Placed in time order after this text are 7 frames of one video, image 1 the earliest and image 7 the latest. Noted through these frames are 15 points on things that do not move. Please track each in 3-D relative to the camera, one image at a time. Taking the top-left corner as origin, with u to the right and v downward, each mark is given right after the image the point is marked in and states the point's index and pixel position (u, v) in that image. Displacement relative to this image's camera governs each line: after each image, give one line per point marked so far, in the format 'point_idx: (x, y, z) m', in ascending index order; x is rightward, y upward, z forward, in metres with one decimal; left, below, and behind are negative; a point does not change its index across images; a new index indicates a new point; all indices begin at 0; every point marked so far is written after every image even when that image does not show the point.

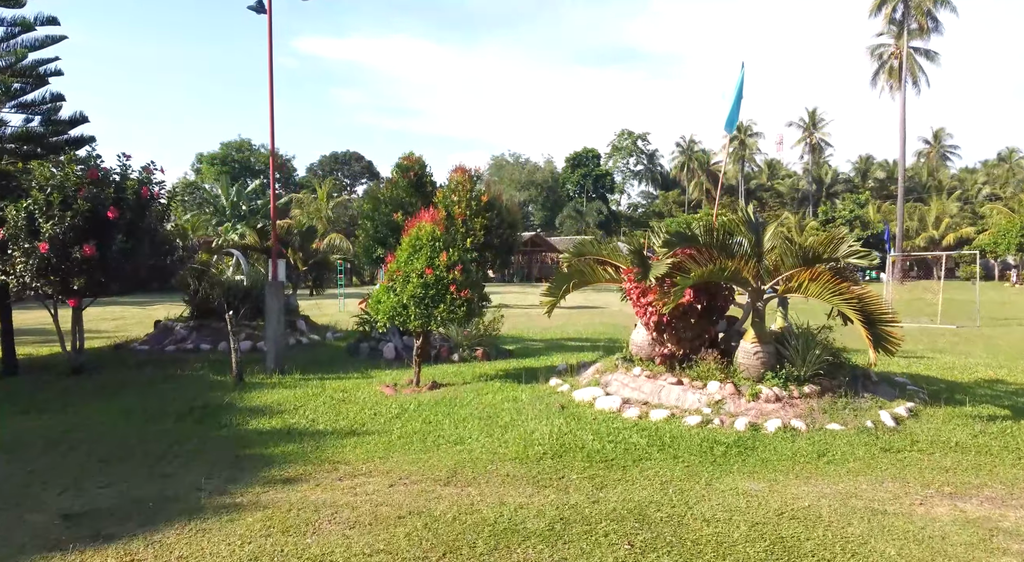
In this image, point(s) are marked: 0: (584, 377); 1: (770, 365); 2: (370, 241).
0: (+0.5, -0.7, +6.0) m
1: (+1.8, -0.6, +5.4) m
2: (-1.5, +0.4, +8.1) m
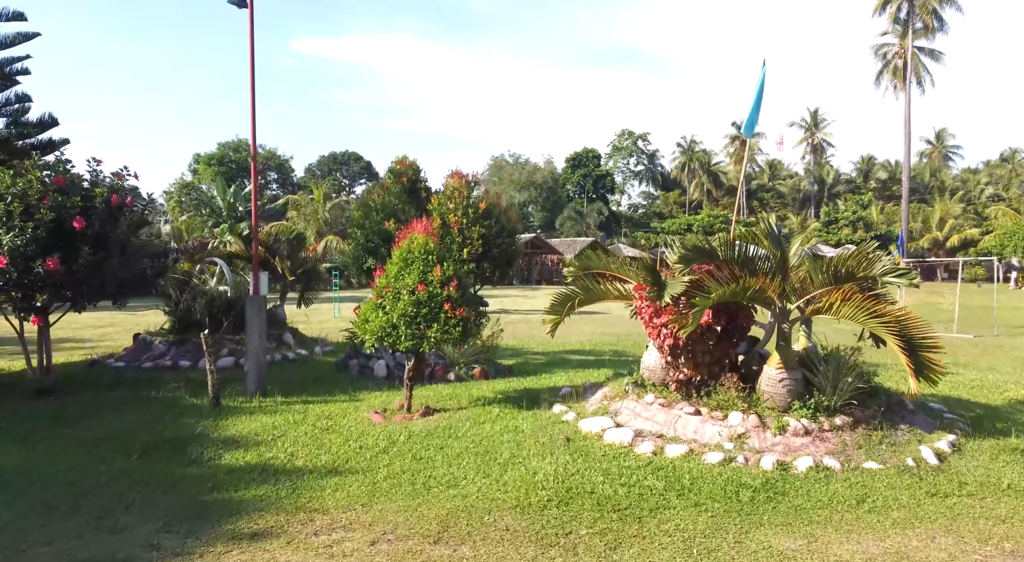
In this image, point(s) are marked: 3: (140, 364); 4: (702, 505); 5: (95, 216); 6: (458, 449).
0: (+0.5, -0.9, +5.5) m
1: (+1.8, -0.7, +4.9) m
2: (-1.5, +0.3, +7.5) m
3: (-3.8, -0.8, +8.0) m
4: (+0.9, -1.1, +3.9) m
5: (-3.3, +0.5, +6.4) m
6: (-0.3, -1.0, +4.8) m
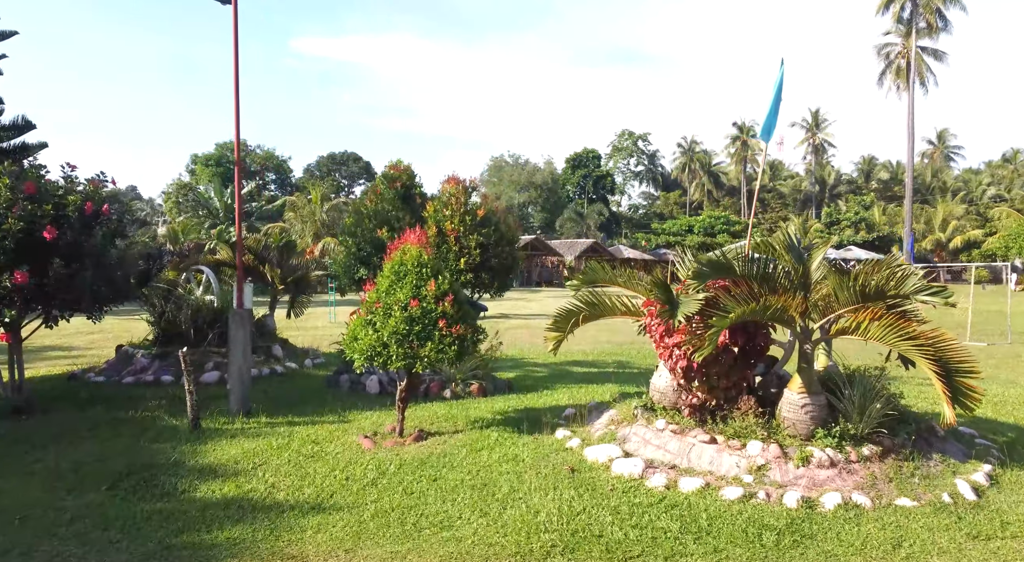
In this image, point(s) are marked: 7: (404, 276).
0: (+0.5, -0.9, +5.1) m
1: (+1.8, -0.8, +4.5) m
2: (-1.5, +0.2, +7.2) m
3: (-3.8, -0.9, +7.6) m
4: (+0.9, -1.2, +3.5) m
5: (-3.3, +0.4, +6.0) m
6: (-0.3, -1.1, +4.4) m
7: (-0.7, 0.0, +5.2) m
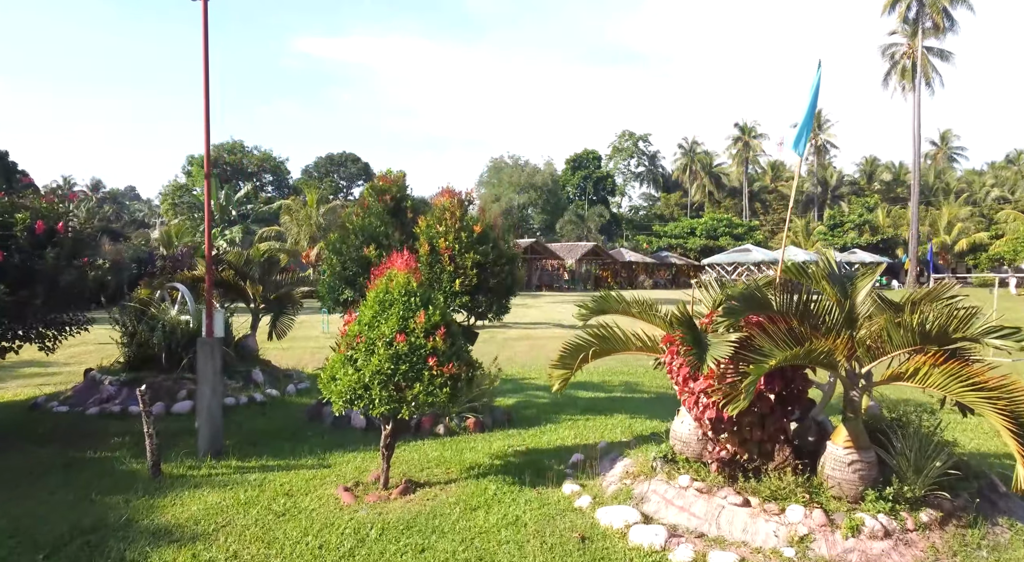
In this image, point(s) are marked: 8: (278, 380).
0: (+0.5, -1.1, +4.5) m
1: (+1.8, -1.0, +3.9) m
2: (-1.5, 0.0, +6.5) m
3: (-3.8, -1.1, +7.0) m
4: (+0.9, -1.4, +2.9) m
5: (-3.3, +0.2, +5.3) m
6: (-0.3, -1.3, +3.8) m
7: (-0.7, -0.1, +4.6) m
8: (-2.3, -1.0, +7.9) m
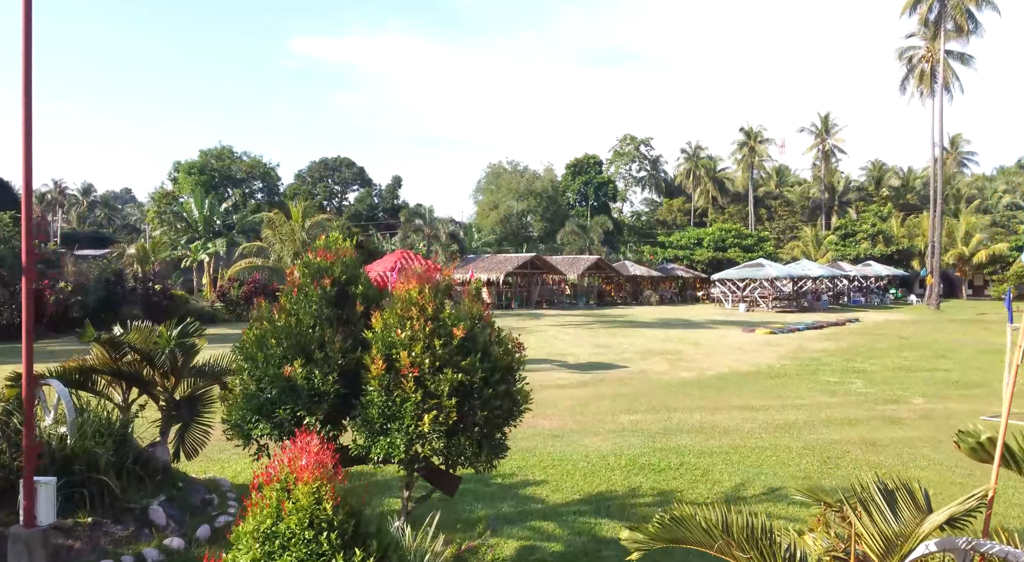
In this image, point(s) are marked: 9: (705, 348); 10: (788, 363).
0: (+0.5, -1.8, +2.4) m
1: (+1.8, -1.7, +1.8) m
2: (-1.5, -0.7, +4.4) m
3: (-3.8, -1.8, +4.8) m
4: (+0.9, -2.1, +0.8) m
5: (-3.4, -0.5, +3.2) m
6: (-0.3, -2.0, +1.7) m
7: (-0.7, -0.8, +2.5) m
8: (-2.3, -1.7, +5.7) m
9: (+4.8, -1.7, +19.8) m
10: (+6.0, -1.8, +17.2) m
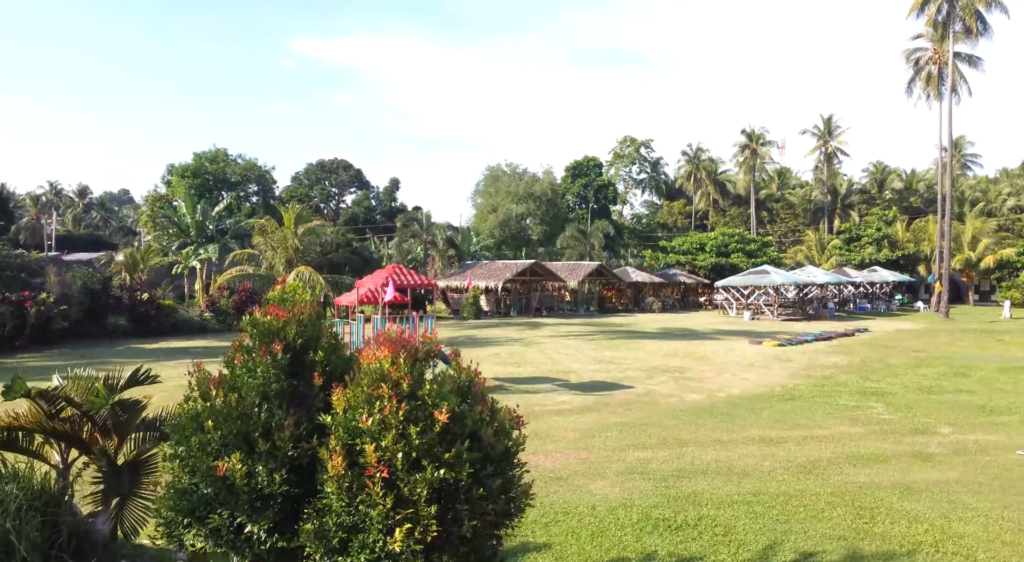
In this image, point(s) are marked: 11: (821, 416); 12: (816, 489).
0: (+0.5, -2.1, +1.5) m
1: (+1.7, -2.0, +0.9) m
2: (-1.5, -1.0, +3.5) m
3: (-3.8, -2.1, +4.0) m
4: (+0.9, -2.4, -0.1) m
5: (-3.4, -0.8, +2.3) m
6: (-0.3, -2.3, +0.8) m
7: (-0.7, -1.1, +1.6) m
8: (-2.4, -2.0, +4.9) m
9: (+4.8, -2.0, +18.9) m
10: (+6.0, -2.1, +16.4) m
11: (+4.9, -2.2, +12.7) m
12: (+3.3, -2.2, +8.5) m
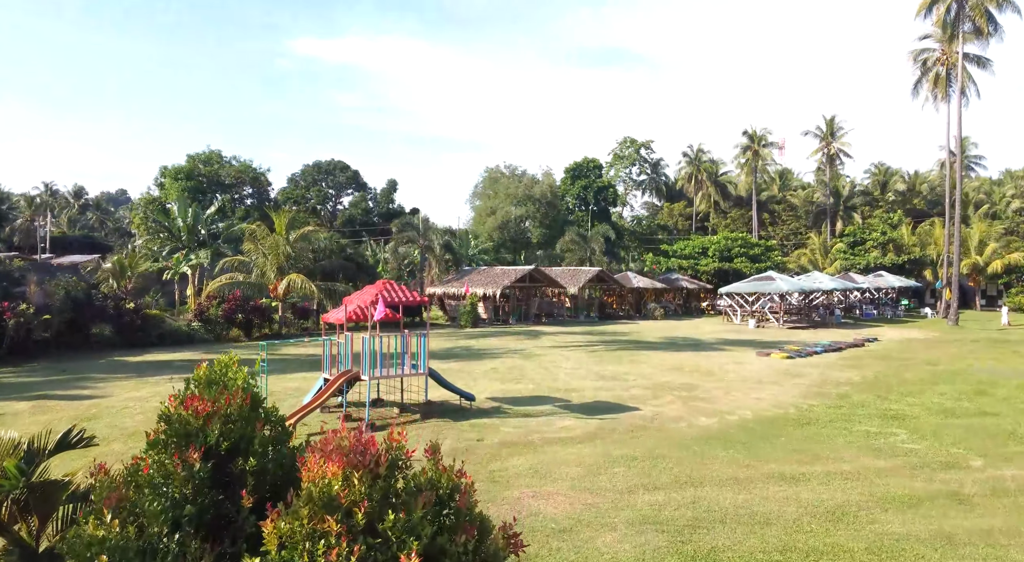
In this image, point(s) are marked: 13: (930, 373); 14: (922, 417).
0: (+0.5, -2.4, +0.6) m
1: (+1.7, -2.3, 0.0) m
2: (-1.5, -1.3, +2.6) m
3: (-3.8, -2.4, +3.1) m
4: (+0.9, -2.7, -1.0) m
5: (-3.4, -1.0, +1.4) m
6: (-0.4, -2.6, -0.1) m
7: (-0.7, -1.4, +0.7) m
8: (-2.4, -2.3, +4.0) m
9: (+4.7, -2.3, +18.0) m
10: (+5.9, -2.4, +15.5) m
11: (+4.9, -2.4, +11.8) m
12: (+3.2, -2.5, +7.7) m
13: (+10.4, -2.3, +19.8) m
14: (+7.4, -2.4, +14.2) m
